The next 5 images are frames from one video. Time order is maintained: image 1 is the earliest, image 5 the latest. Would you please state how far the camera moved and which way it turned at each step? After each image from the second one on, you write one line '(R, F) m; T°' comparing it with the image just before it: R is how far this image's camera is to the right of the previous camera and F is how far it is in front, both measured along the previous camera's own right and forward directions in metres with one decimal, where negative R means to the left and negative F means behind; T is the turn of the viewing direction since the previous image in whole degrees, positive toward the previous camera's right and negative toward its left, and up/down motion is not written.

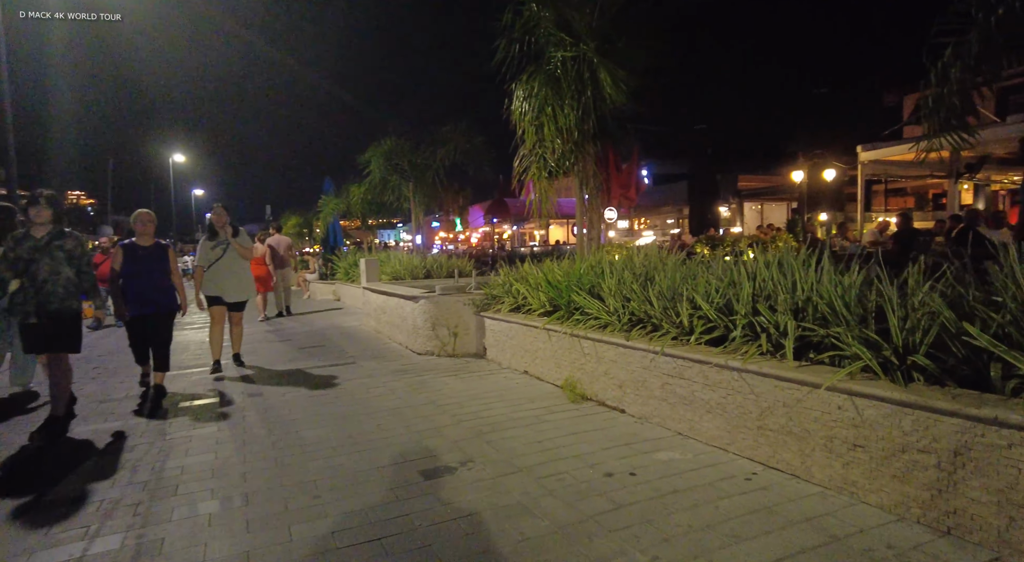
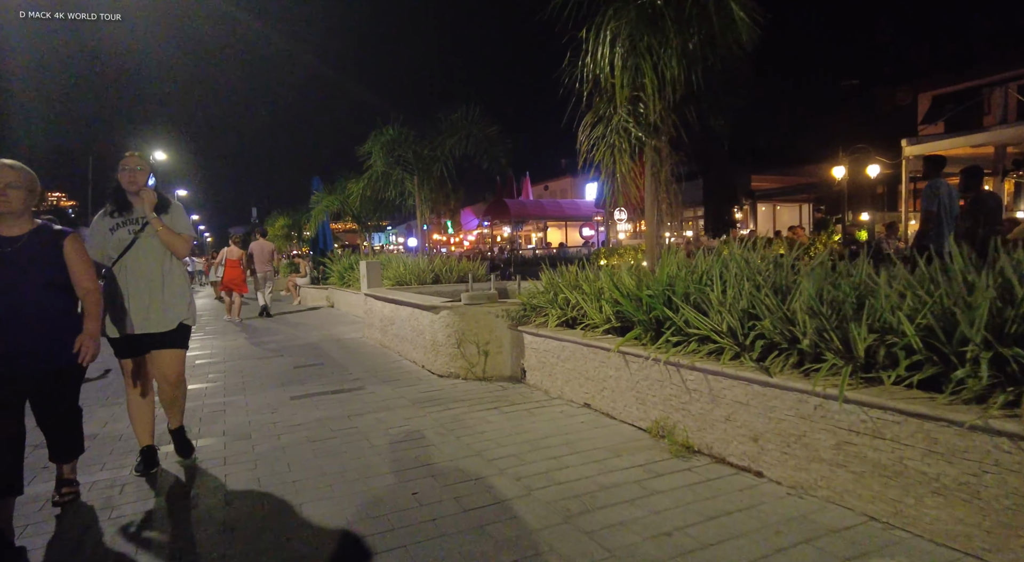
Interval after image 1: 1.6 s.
(-0.7, +1.5) m; +1°
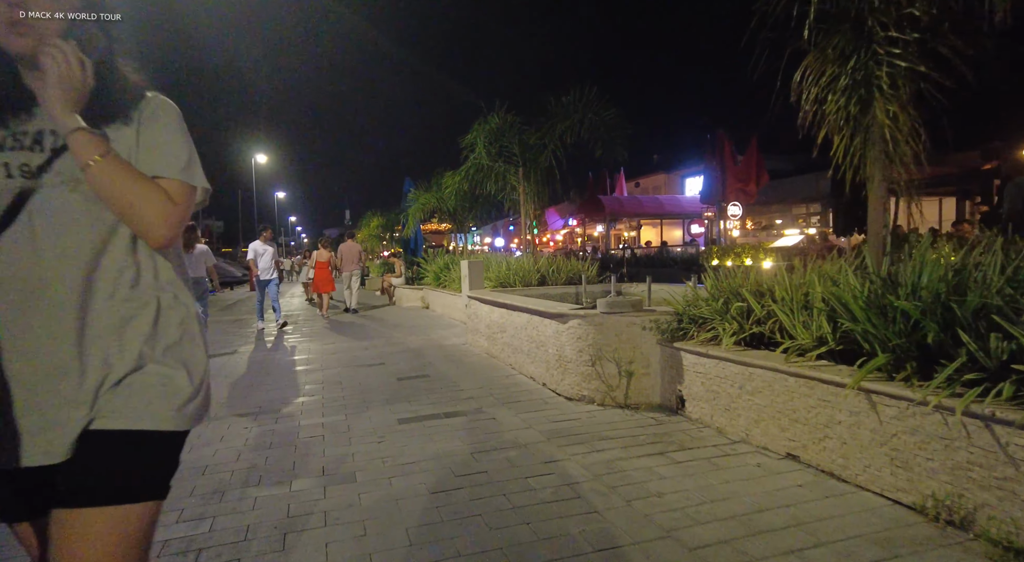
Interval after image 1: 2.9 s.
(-0.7, +1.2) m; -8°
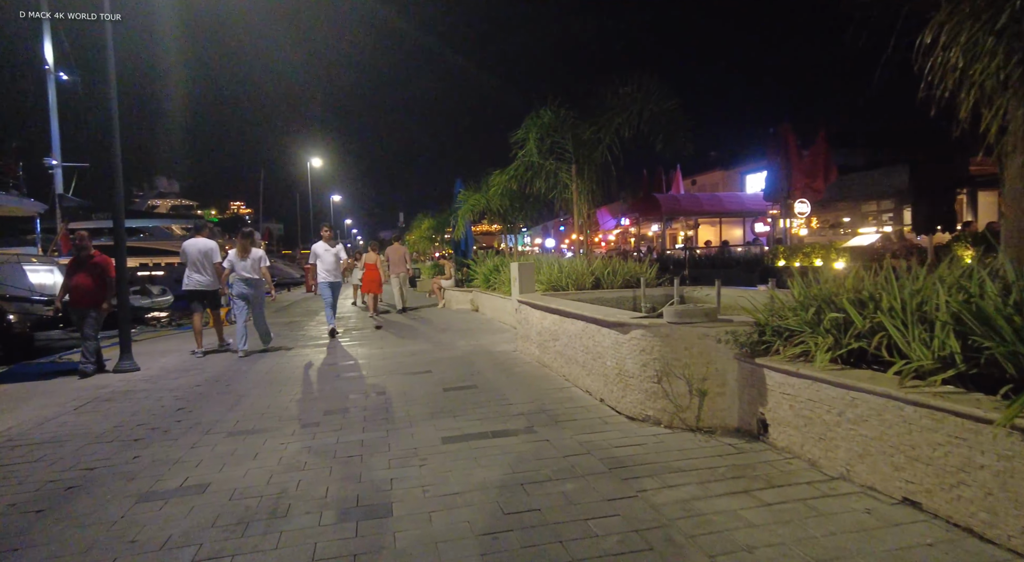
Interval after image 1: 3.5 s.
(0.0, +0.5) m; -5°
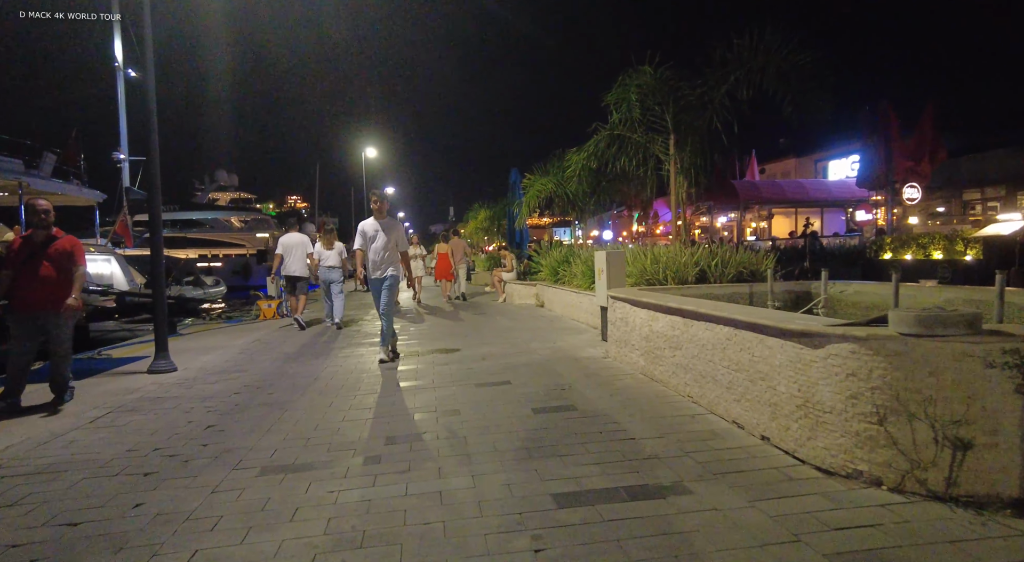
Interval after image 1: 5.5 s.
(-0.6, +1.5) m; -5°
